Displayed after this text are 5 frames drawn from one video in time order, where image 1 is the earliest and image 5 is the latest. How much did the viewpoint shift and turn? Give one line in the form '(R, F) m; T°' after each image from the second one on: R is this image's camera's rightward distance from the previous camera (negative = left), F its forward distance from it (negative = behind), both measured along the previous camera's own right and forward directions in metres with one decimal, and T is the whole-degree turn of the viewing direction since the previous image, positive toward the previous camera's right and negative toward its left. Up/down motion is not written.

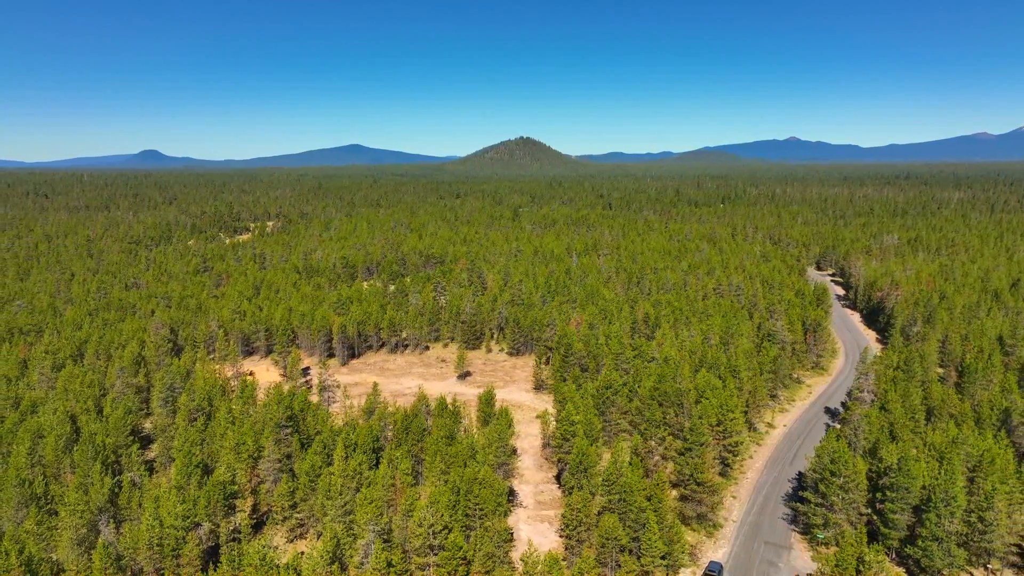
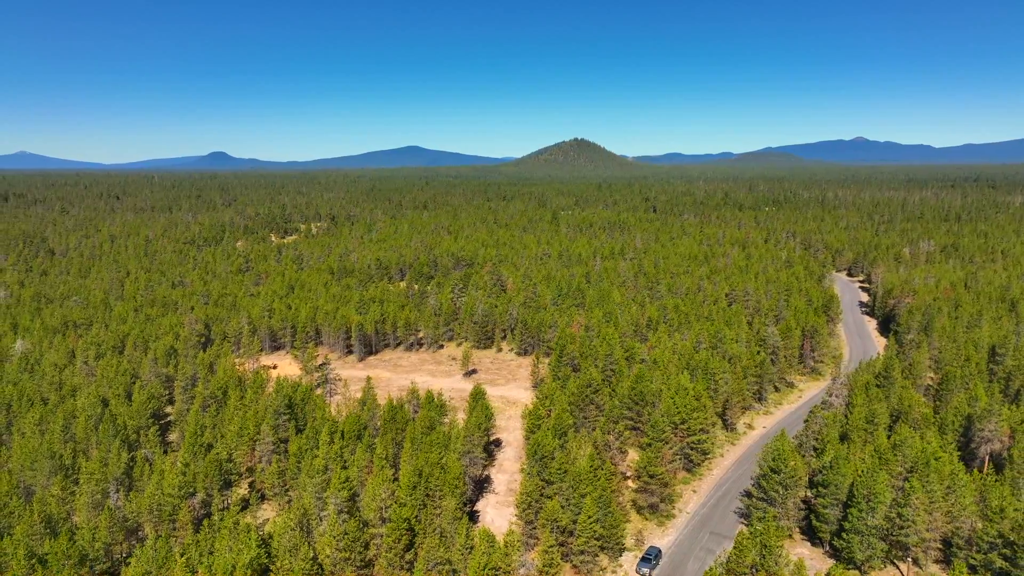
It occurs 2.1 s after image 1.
(+5.9, -3.4) m; -4°
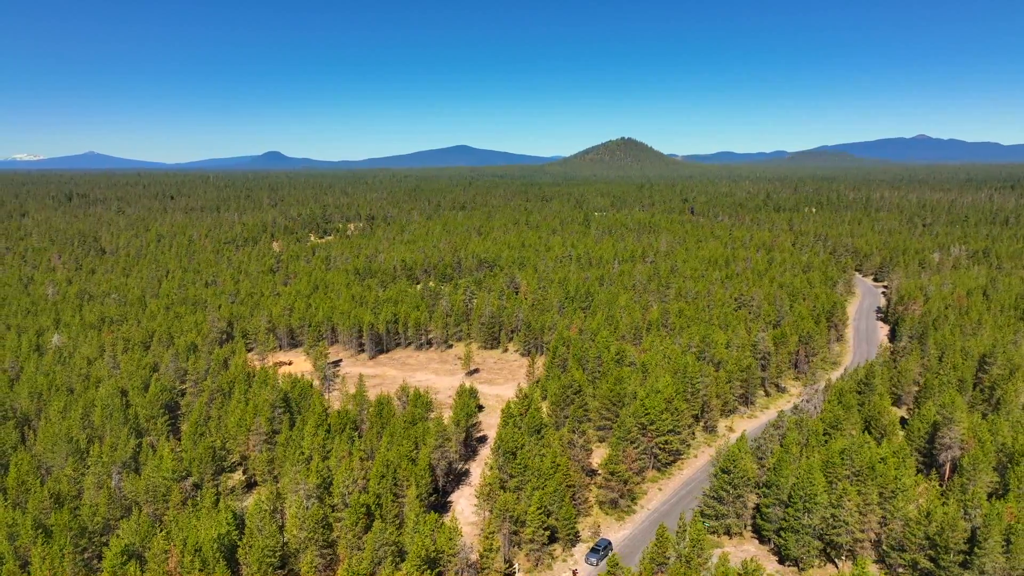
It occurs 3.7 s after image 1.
(+5.3, -2.5) m; -3°
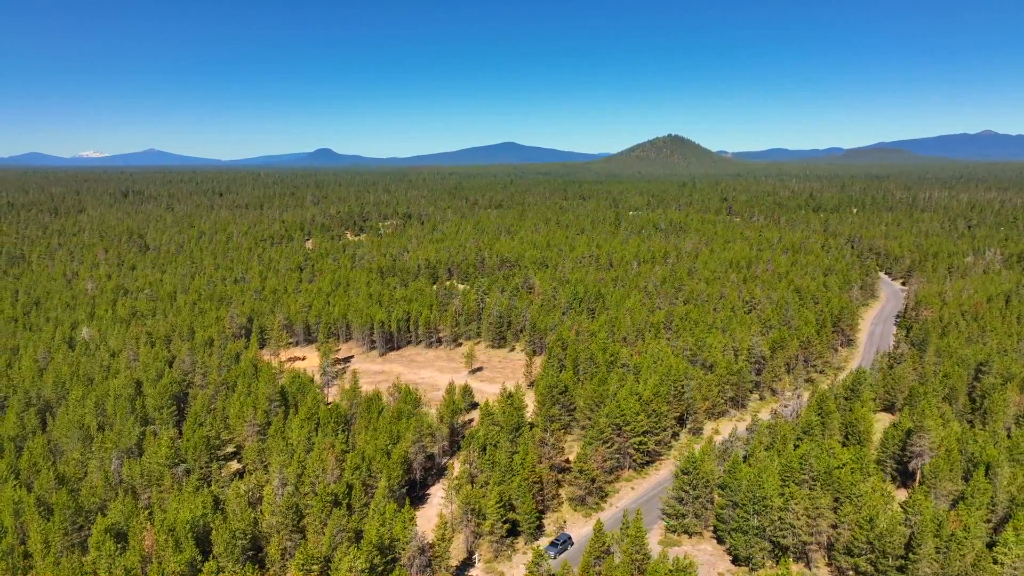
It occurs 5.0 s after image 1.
(+5.0, -1.5) m; -3°
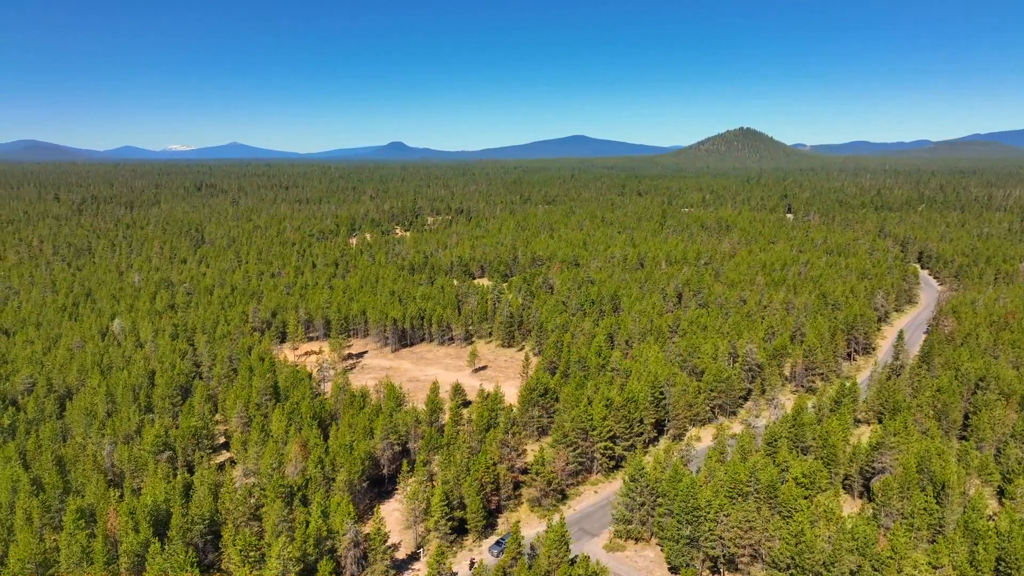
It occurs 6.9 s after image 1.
(+7.2, -0.7) m; -4°
